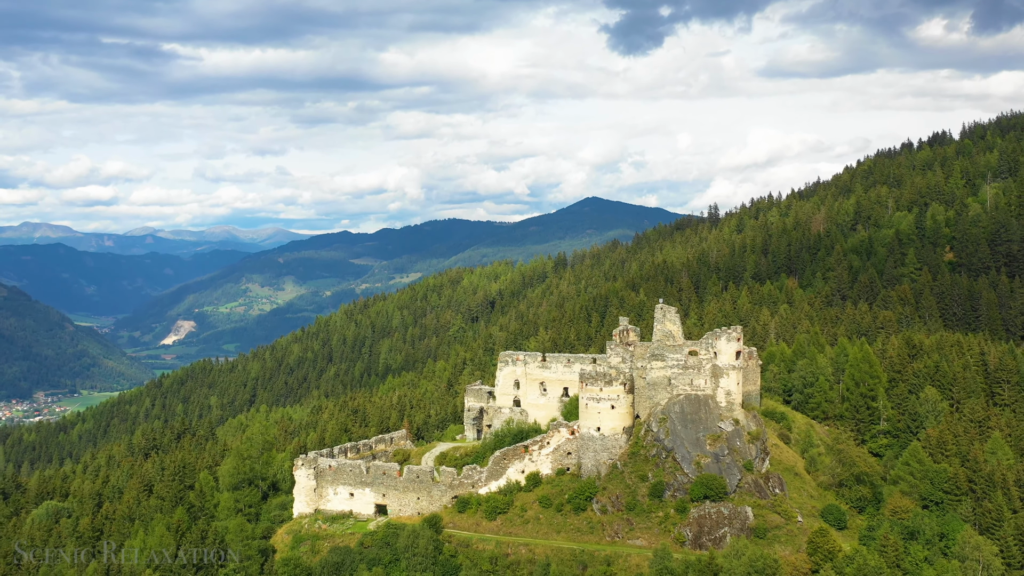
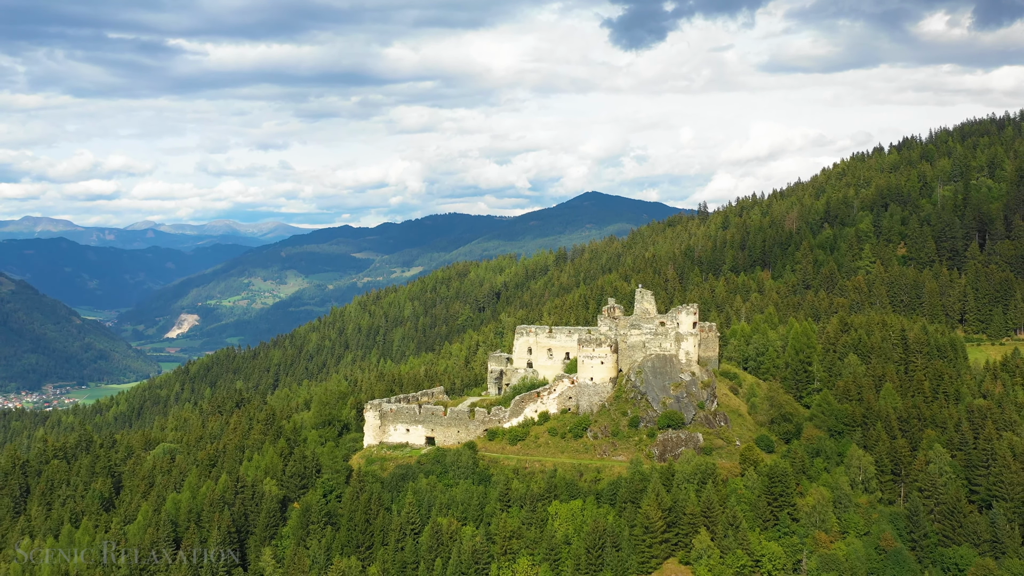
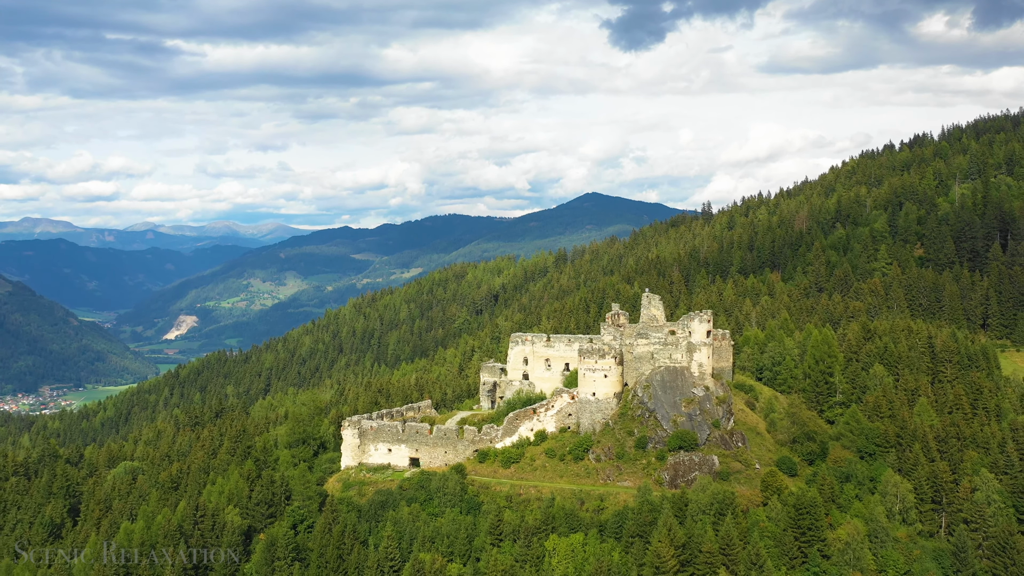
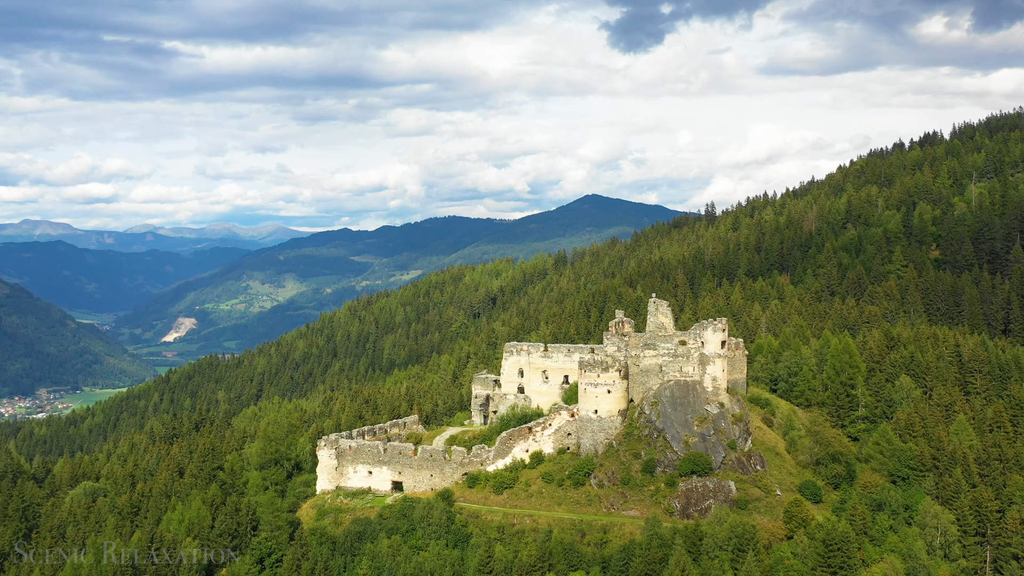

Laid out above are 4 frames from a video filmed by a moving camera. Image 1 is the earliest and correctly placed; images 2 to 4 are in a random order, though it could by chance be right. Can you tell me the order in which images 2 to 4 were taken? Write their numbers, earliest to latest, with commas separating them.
4, 3, 2
